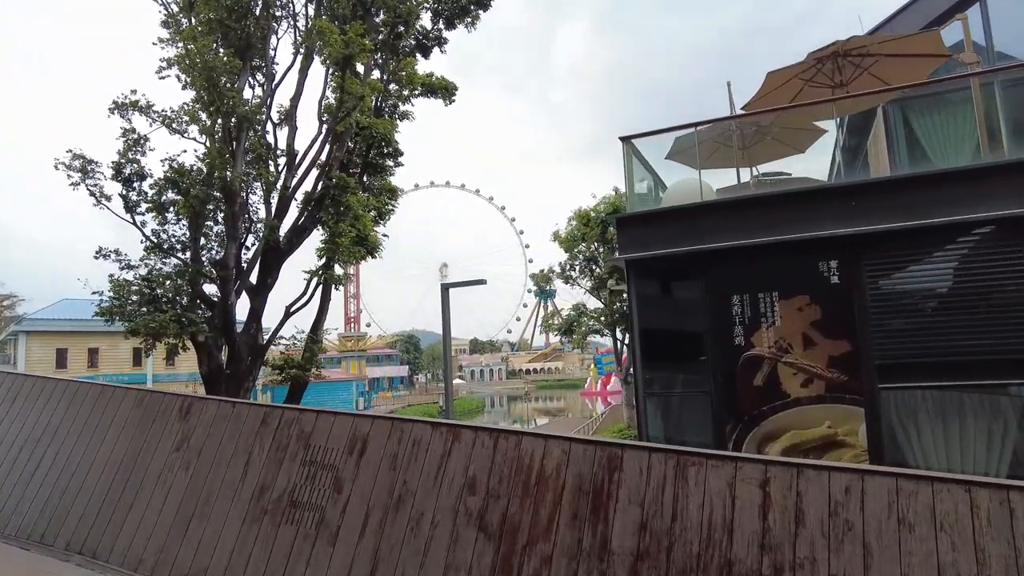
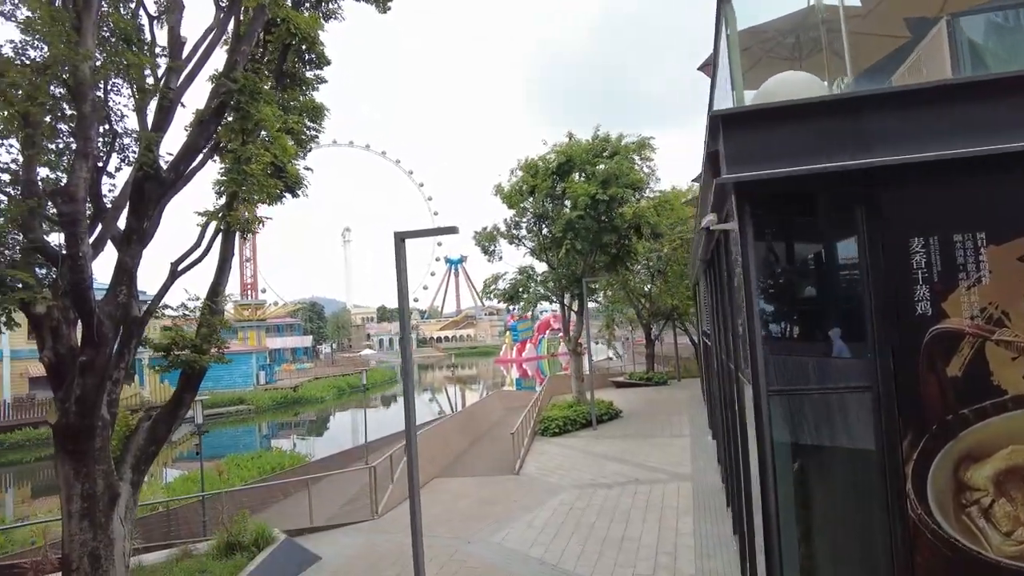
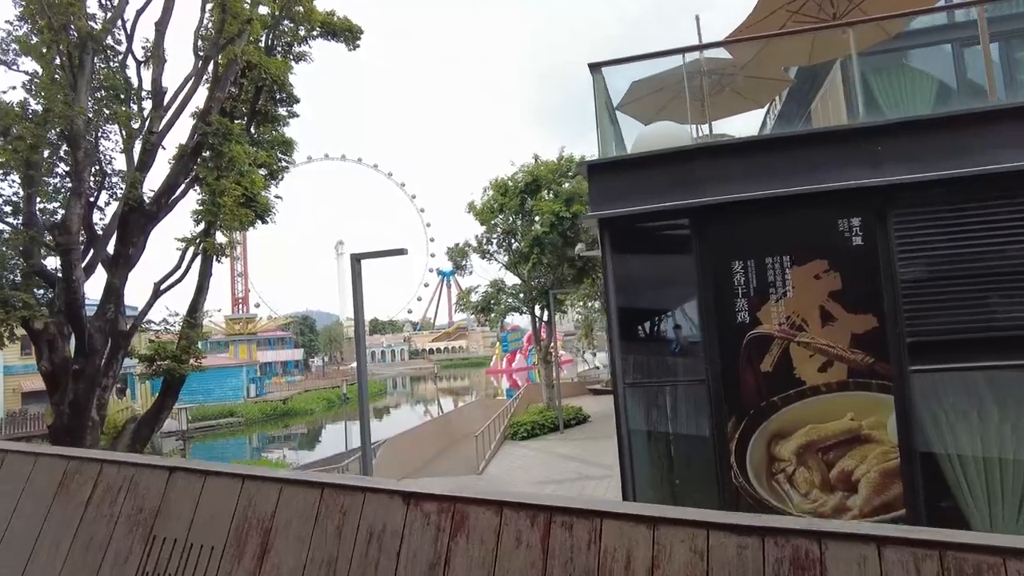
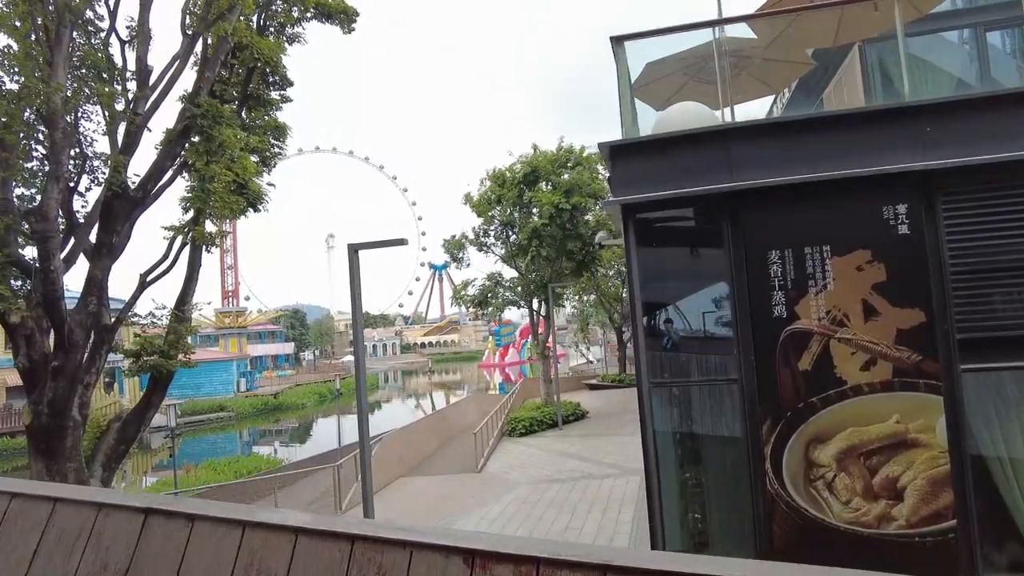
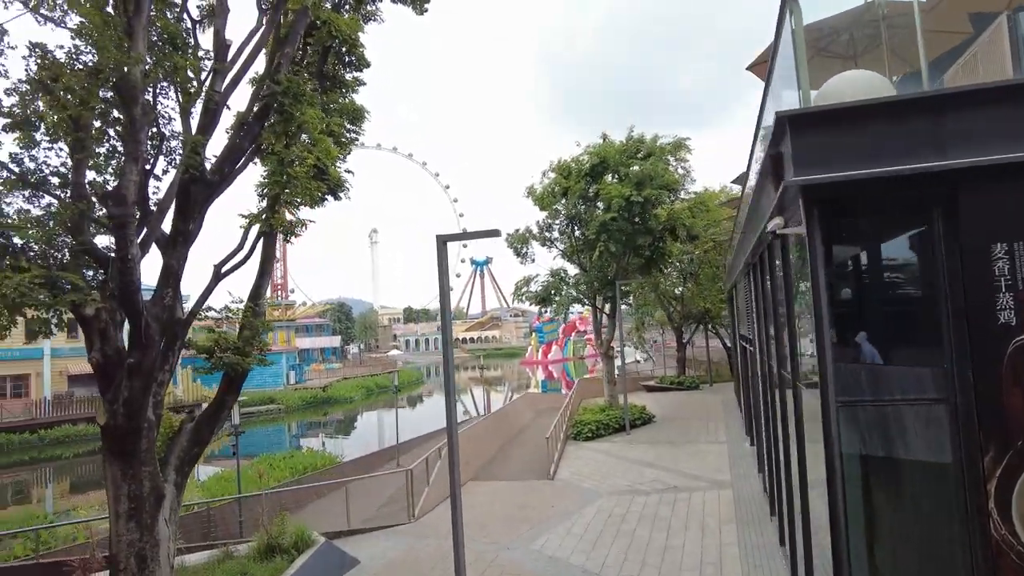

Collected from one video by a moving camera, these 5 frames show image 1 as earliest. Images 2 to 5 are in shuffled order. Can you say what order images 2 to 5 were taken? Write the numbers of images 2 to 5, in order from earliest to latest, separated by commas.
3, 4, 2, 5
